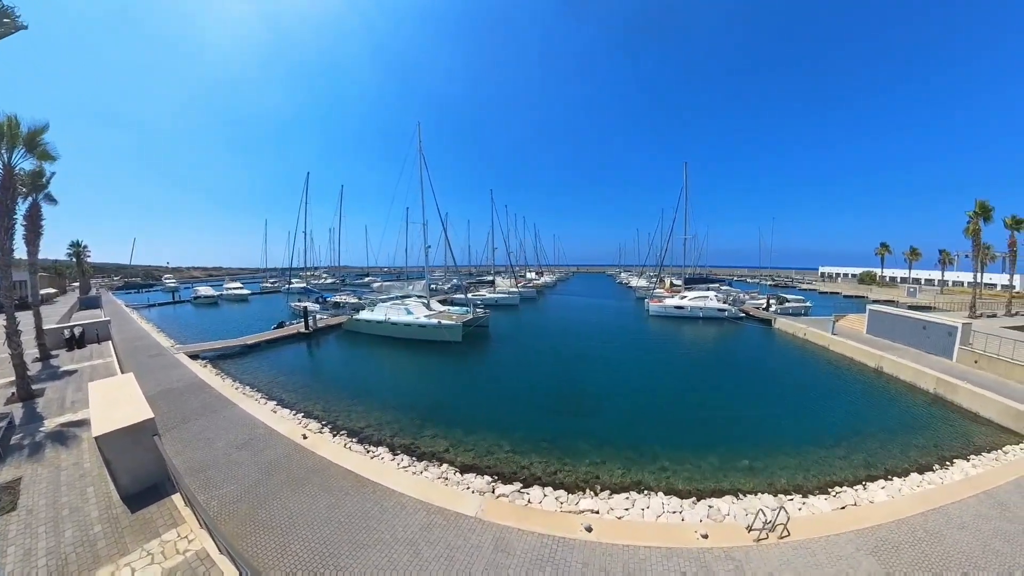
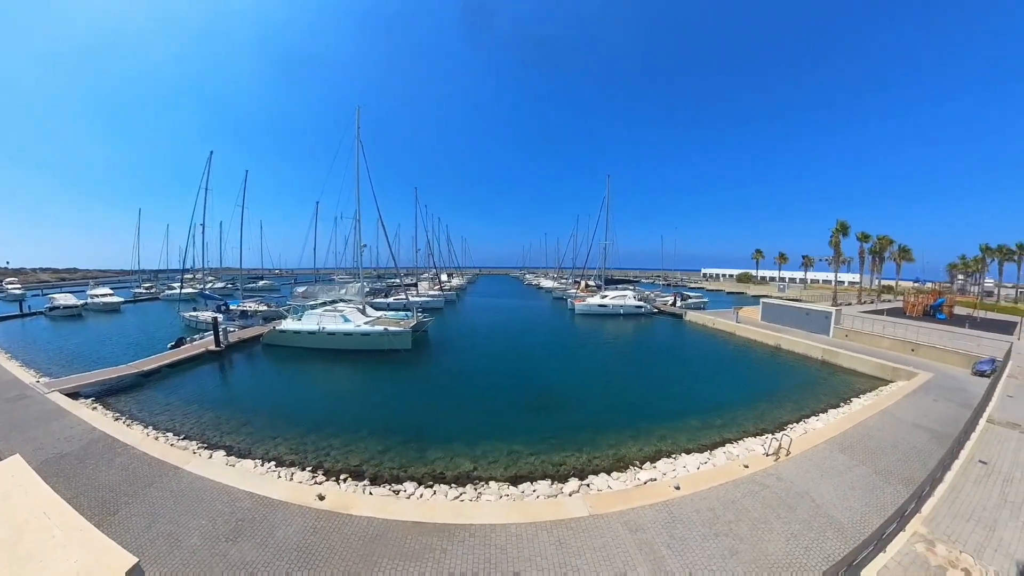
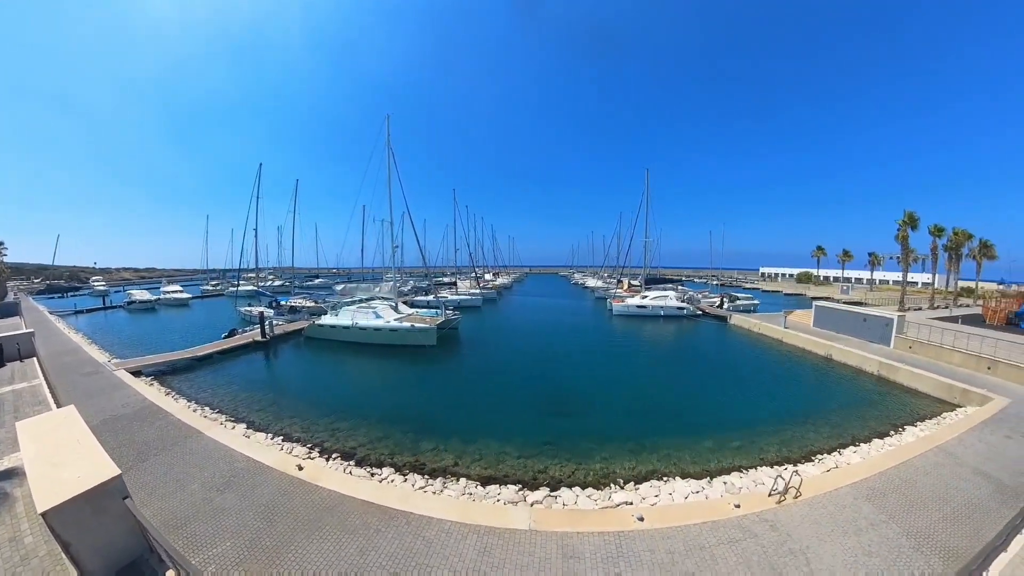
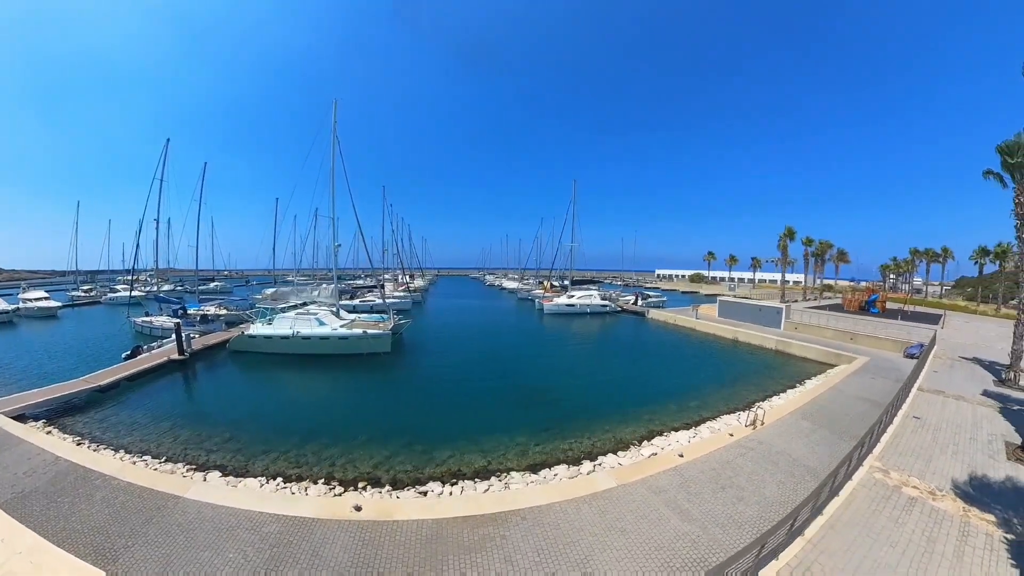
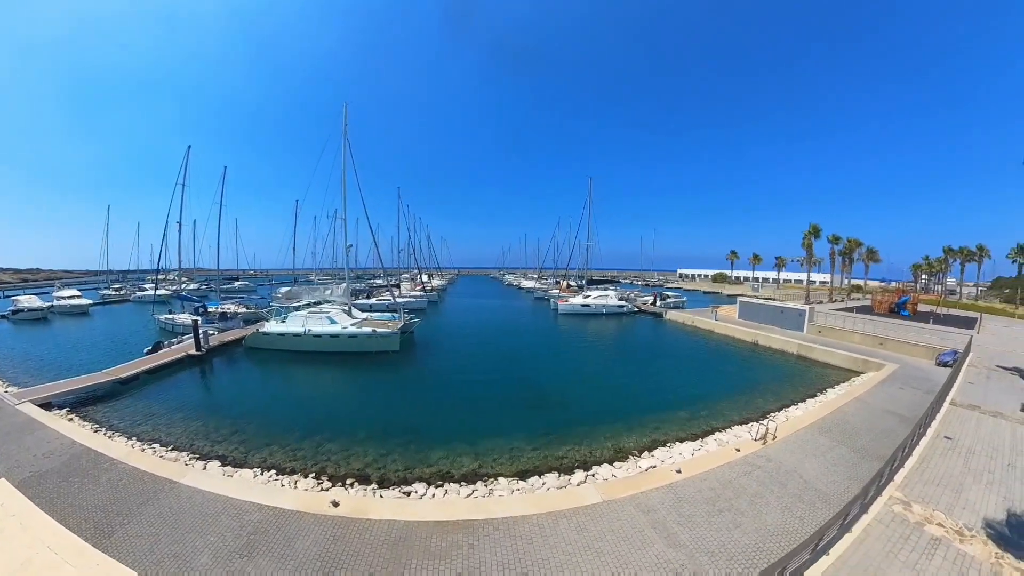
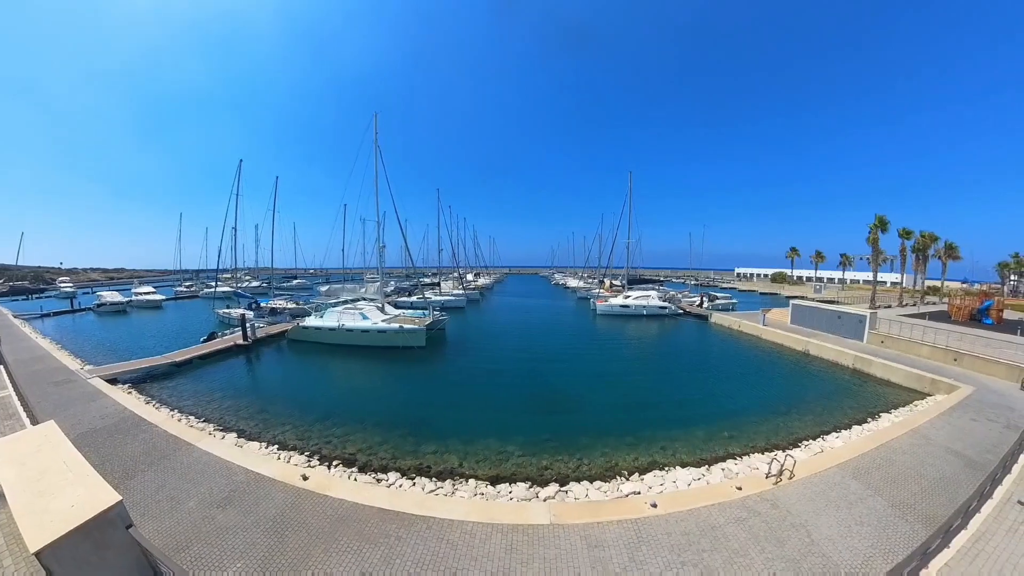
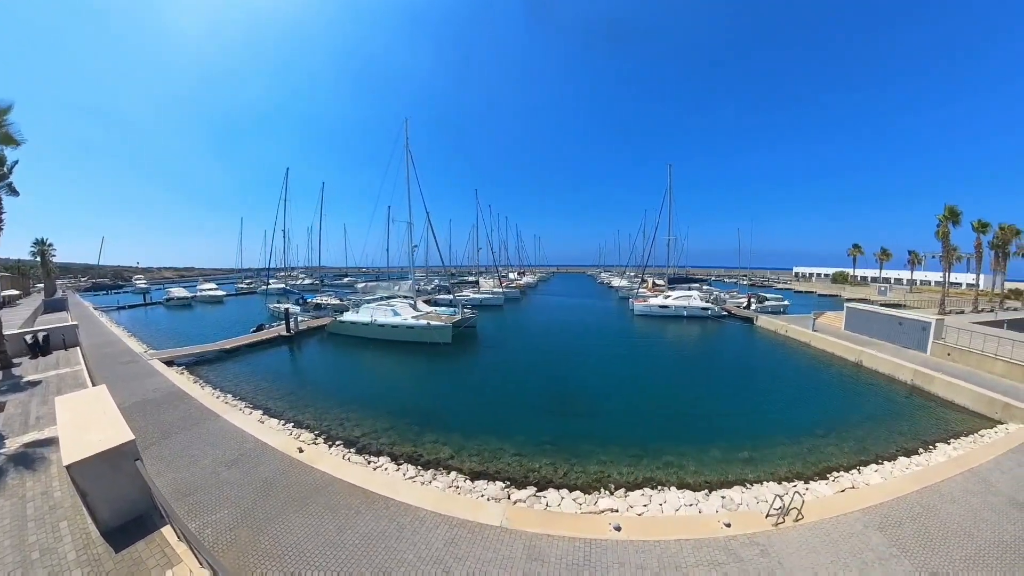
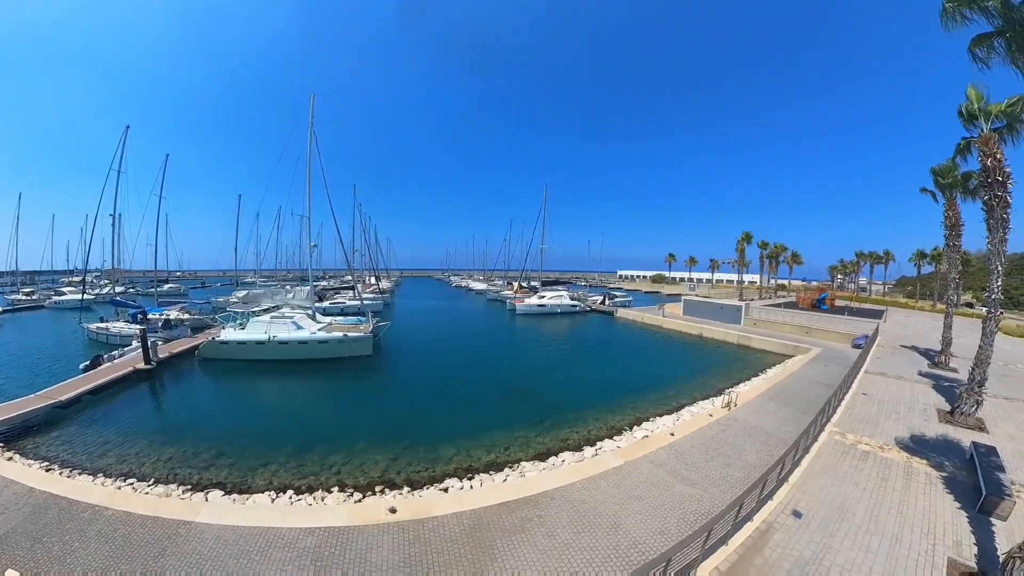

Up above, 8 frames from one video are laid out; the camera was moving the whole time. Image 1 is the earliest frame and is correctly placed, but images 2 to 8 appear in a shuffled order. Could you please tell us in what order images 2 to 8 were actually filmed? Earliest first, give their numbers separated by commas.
7, 3, 6, 2, 5, 4, 8
